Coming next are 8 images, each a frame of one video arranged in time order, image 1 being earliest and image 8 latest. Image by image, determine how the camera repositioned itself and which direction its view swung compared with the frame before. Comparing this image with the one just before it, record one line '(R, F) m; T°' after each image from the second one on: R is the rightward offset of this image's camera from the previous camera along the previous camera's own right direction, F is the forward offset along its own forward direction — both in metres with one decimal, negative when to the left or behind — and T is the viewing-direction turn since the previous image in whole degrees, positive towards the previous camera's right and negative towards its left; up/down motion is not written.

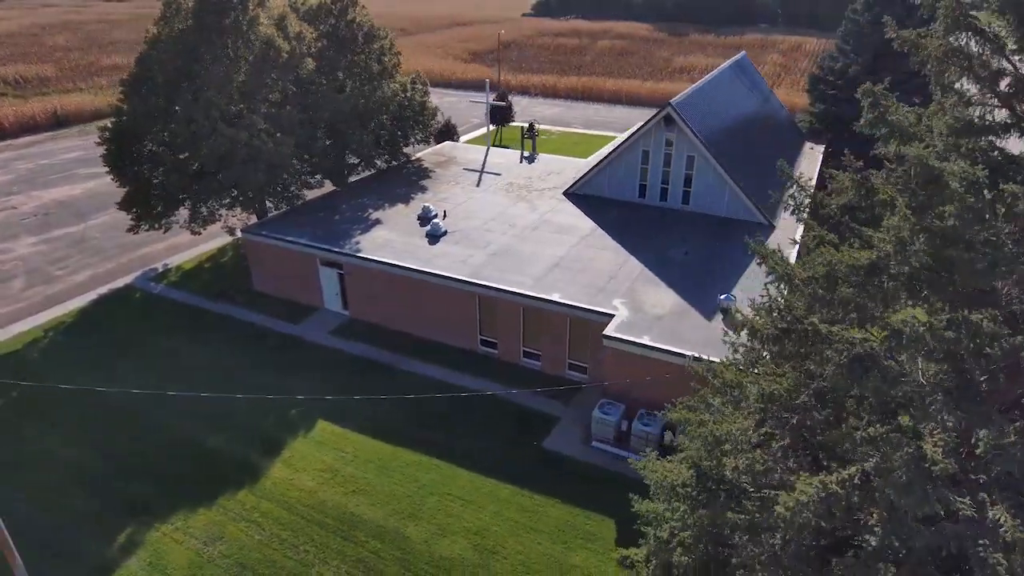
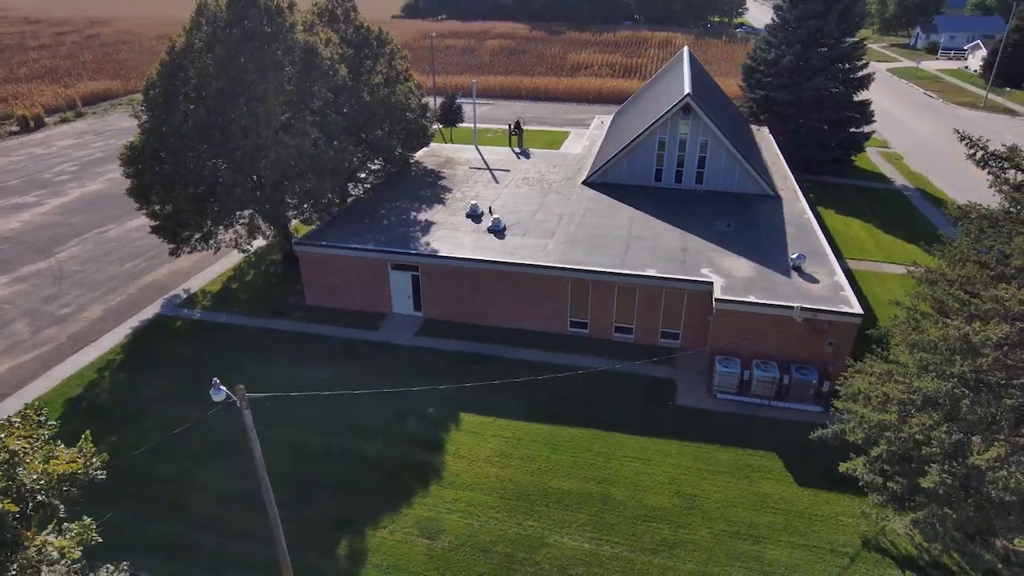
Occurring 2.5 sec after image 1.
(-6.6, -0.4) m; +12°
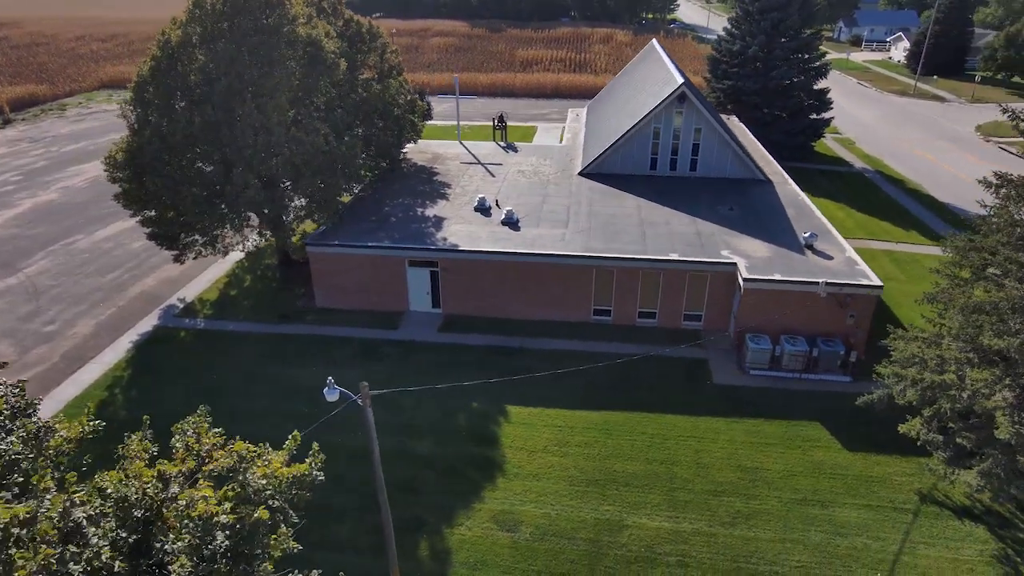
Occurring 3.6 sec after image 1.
(-2.7, +0.2) m; +6°
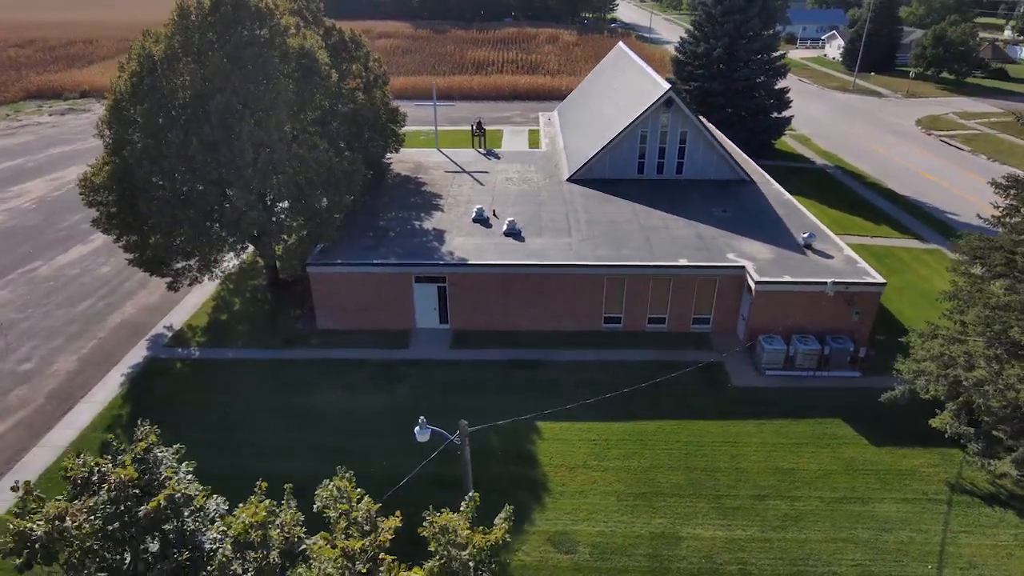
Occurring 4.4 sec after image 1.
(-2.0, +0.3) m; +5°
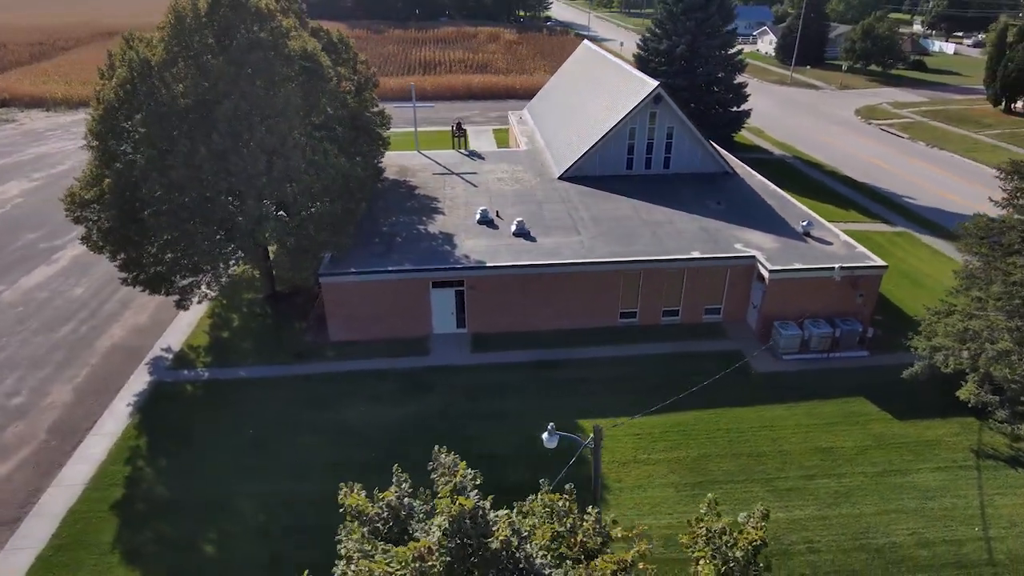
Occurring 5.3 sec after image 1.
(-2.5, +0.2) m; +6°
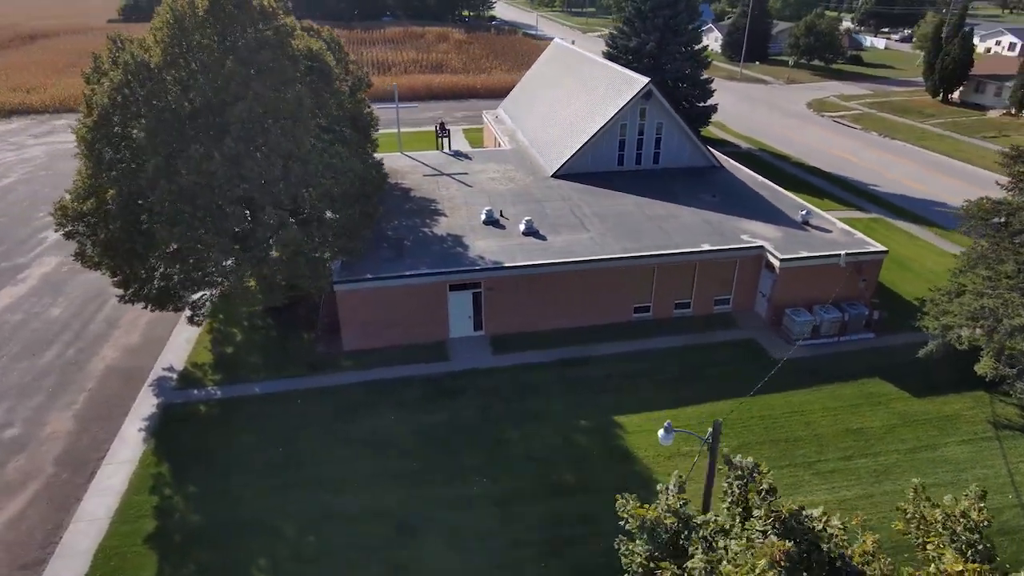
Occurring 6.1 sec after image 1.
(-2.2, +0.3) m; +5°
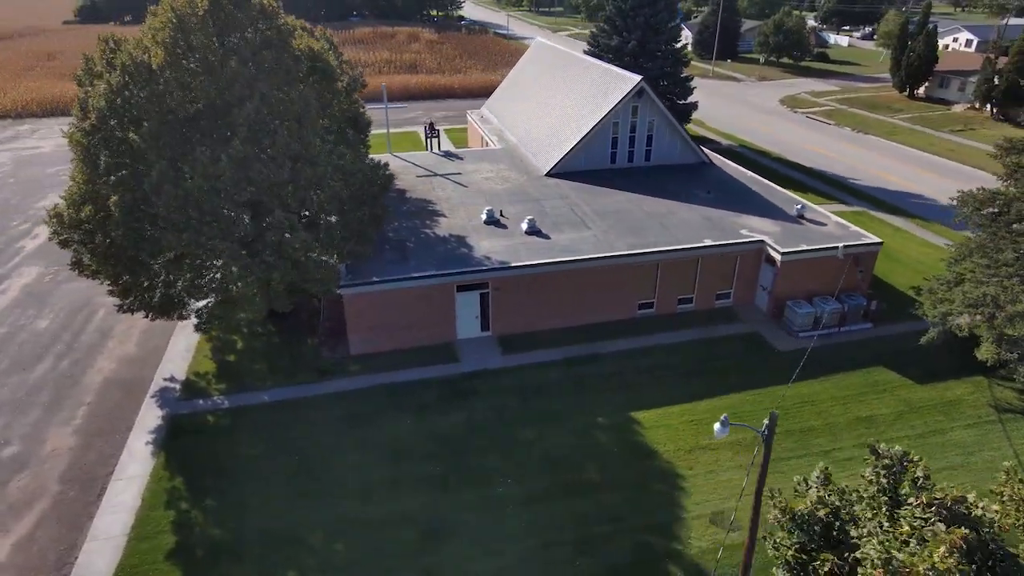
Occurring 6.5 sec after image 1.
(-1.1, +0.1) m; +3°
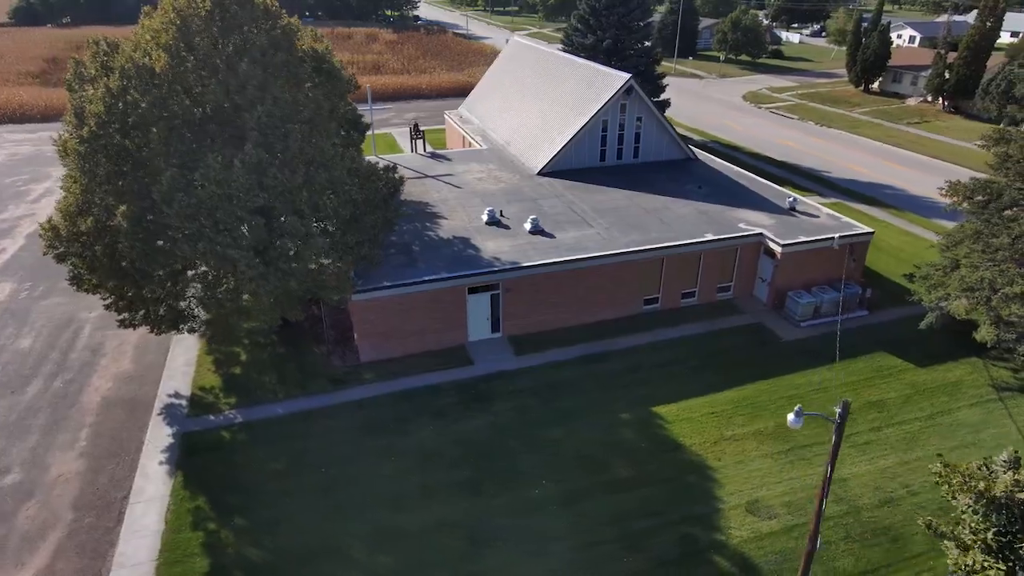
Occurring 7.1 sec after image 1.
(-1.6, +0.1) m; +4°
